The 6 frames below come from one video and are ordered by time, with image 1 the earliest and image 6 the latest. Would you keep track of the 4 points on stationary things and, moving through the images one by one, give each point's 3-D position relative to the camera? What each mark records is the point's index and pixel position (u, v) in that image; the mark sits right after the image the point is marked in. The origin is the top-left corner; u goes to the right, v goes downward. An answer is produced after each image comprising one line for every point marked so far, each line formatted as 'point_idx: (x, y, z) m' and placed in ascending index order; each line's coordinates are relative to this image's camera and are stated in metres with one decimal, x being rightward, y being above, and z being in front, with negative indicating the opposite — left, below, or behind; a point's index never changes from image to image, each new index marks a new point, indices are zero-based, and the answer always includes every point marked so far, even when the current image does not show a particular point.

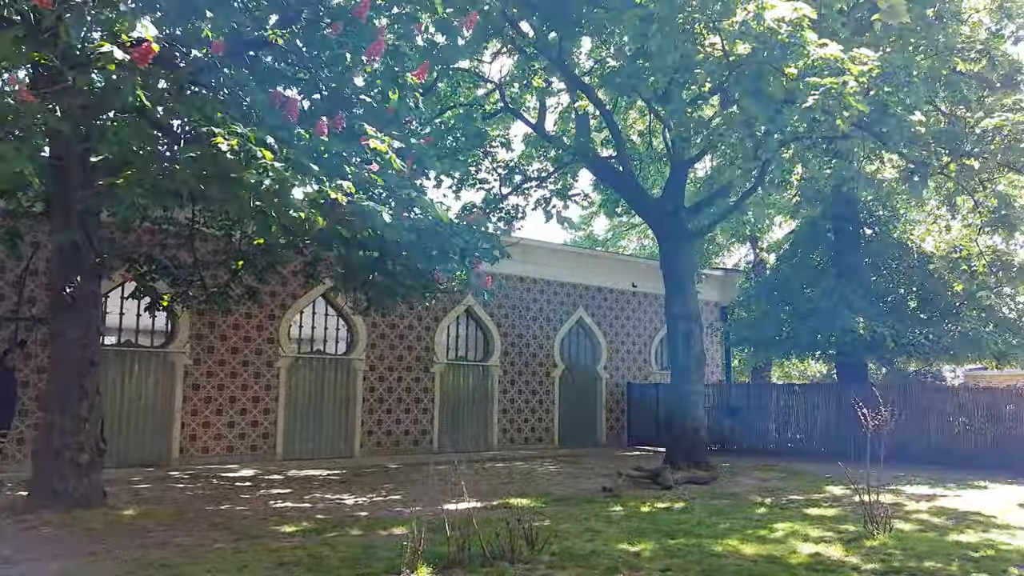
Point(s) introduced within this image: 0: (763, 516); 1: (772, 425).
0: (+2.6, -2.4, +8.7) m
1: (+5.6, -3.0, +18.0) m
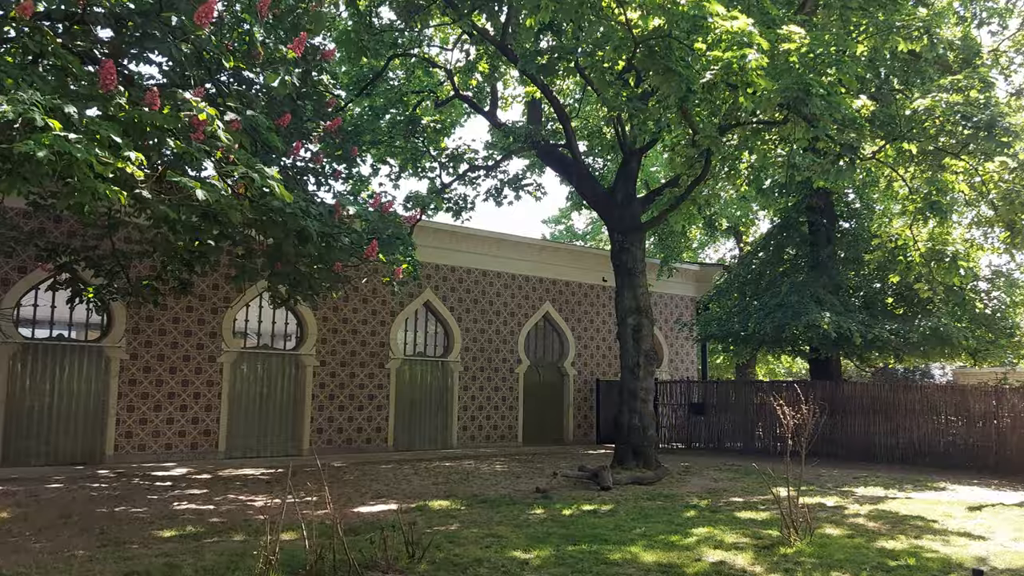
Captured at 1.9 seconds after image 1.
0: (+1.7, -2.3, +8.2) m
1: (+4.7, -2.8, +17.5) m
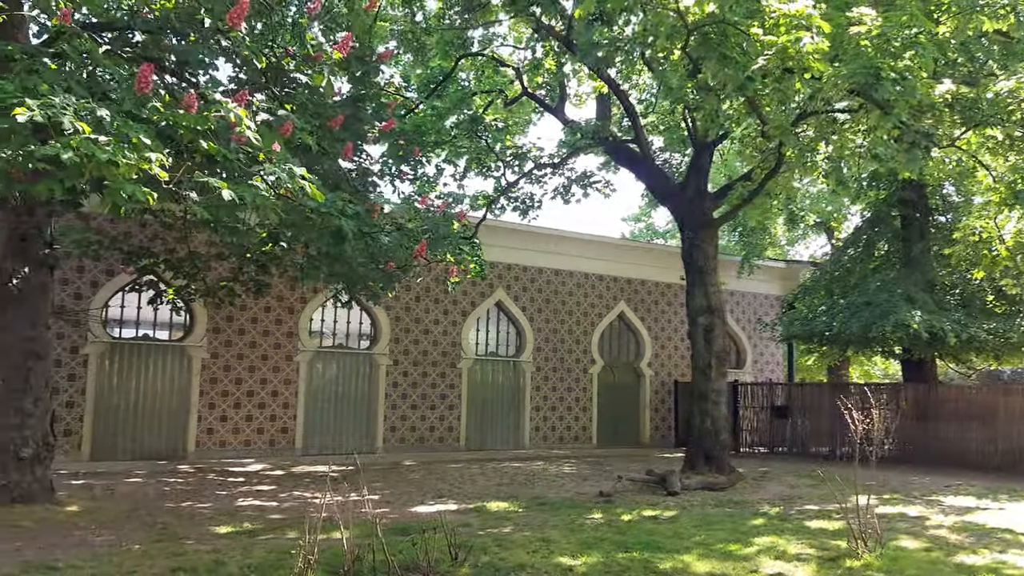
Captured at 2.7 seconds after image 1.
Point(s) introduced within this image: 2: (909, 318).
0: (+2.3, -2.3, +7.9) m
1: (+6.2, -2.8, +16.8) m
2: (+7.1, -0.5, +15.2) m
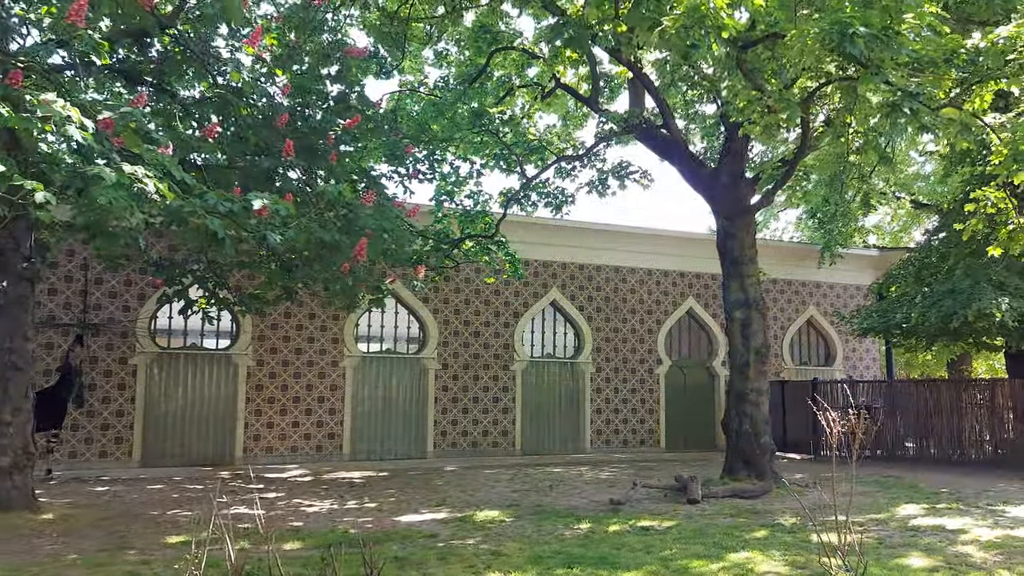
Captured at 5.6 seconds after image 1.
0: (+2.0, -2.2, +7.1) m
1: (+7.2, -2.6, +15.4) m
2: (+7.8, -0.3, +13.6) m
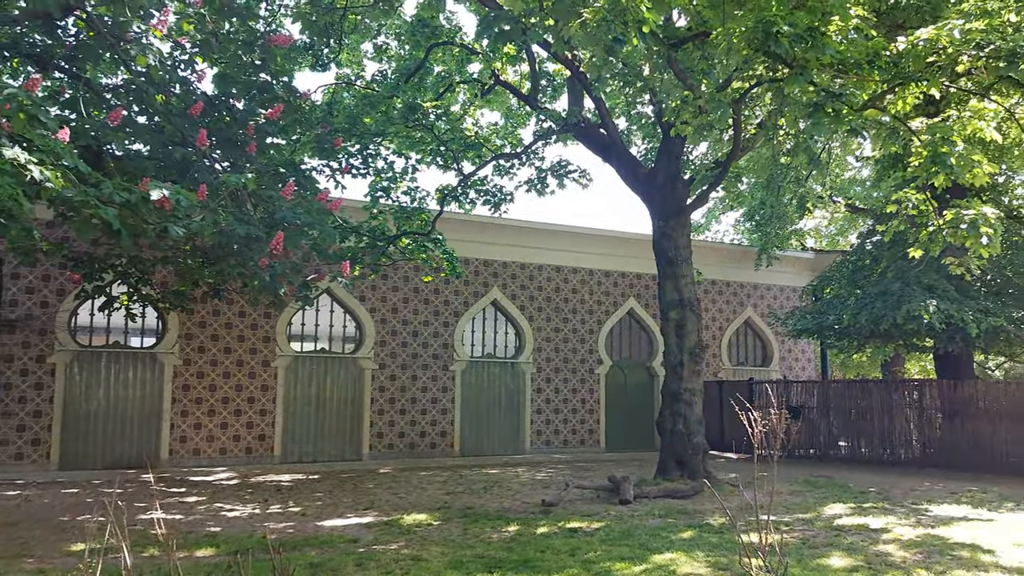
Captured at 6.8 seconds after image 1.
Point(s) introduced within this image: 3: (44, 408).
0: (+1.3, -2.2, +7.1) m
1: (+6.1, -2.6, +15.6) m
2: (+6.8, -0.3, +13.9) m
3: (-7.1, -1.8, +12.7) m
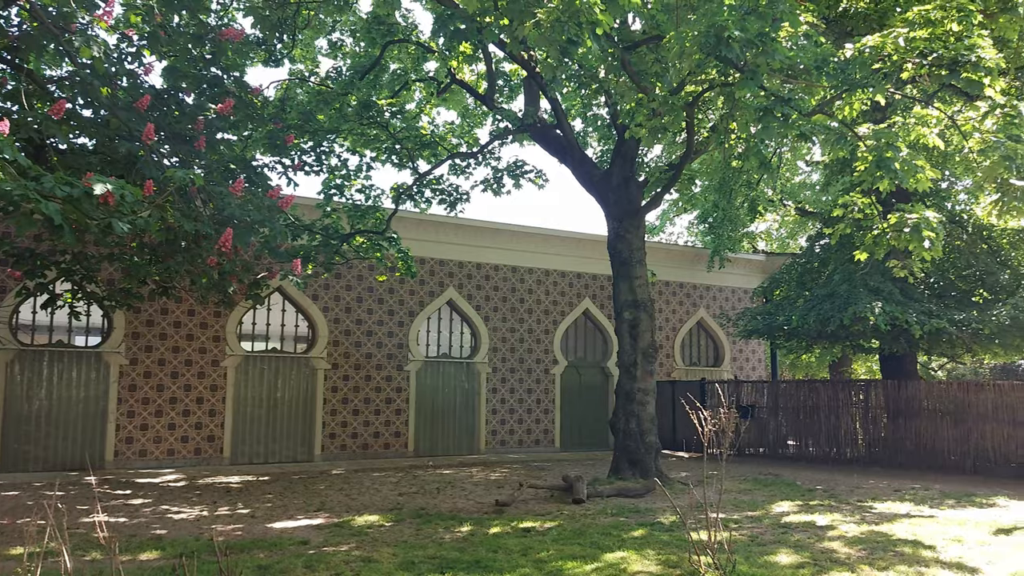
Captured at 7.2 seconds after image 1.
0: (+0.9, -2.2, +7.1) m
1: (+5.2, -2.6, +15.9) m
2: (+6.0, -0.4, +14.2) m
3: (-7.8, -1.8, +12.3) m
